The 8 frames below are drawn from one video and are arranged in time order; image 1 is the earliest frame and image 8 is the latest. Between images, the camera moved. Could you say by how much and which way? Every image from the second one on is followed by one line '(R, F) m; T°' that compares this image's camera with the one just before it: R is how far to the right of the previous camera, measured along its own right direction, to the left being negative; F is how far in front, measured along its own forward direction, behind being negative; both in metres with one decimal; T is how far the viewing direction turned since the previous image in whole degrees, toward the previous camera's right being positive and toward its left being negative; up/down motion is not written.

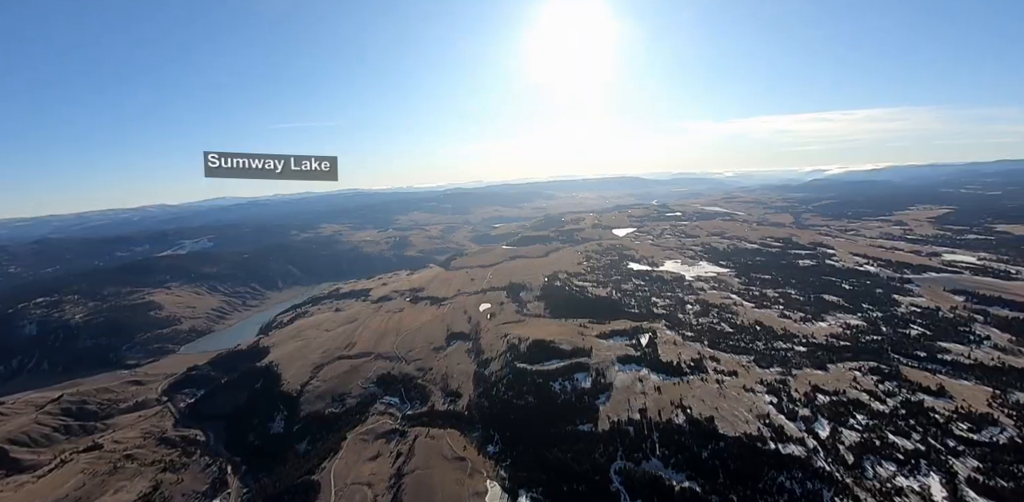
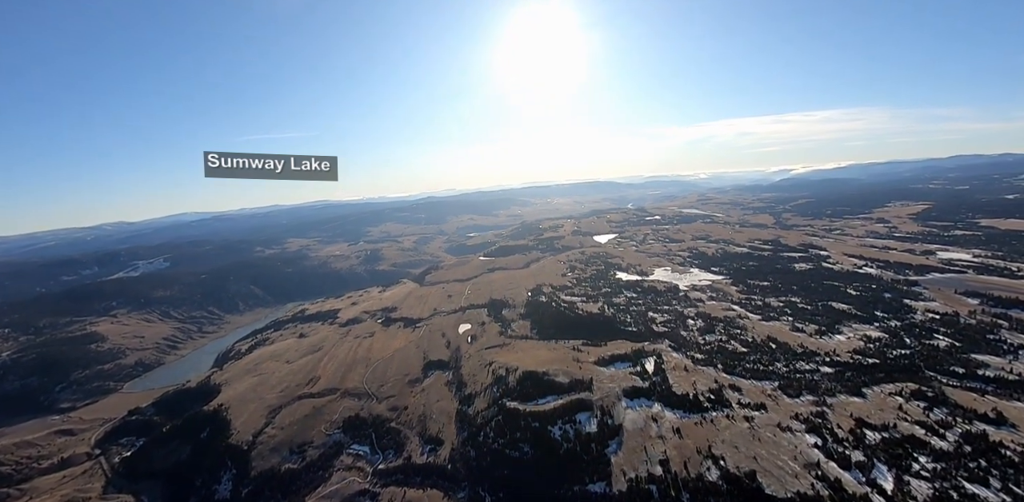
(-0.7, +3.8) m; +5°
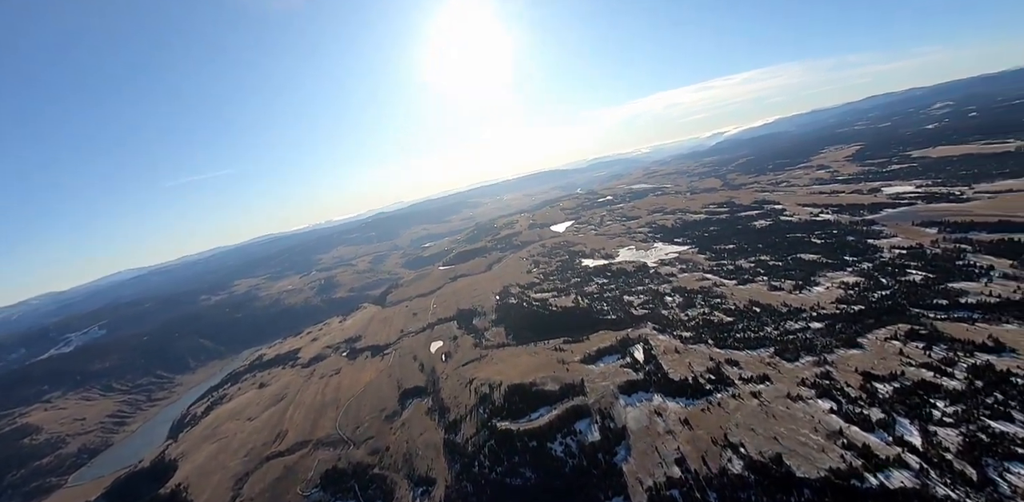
(+0.2, +2.5) m; +6°
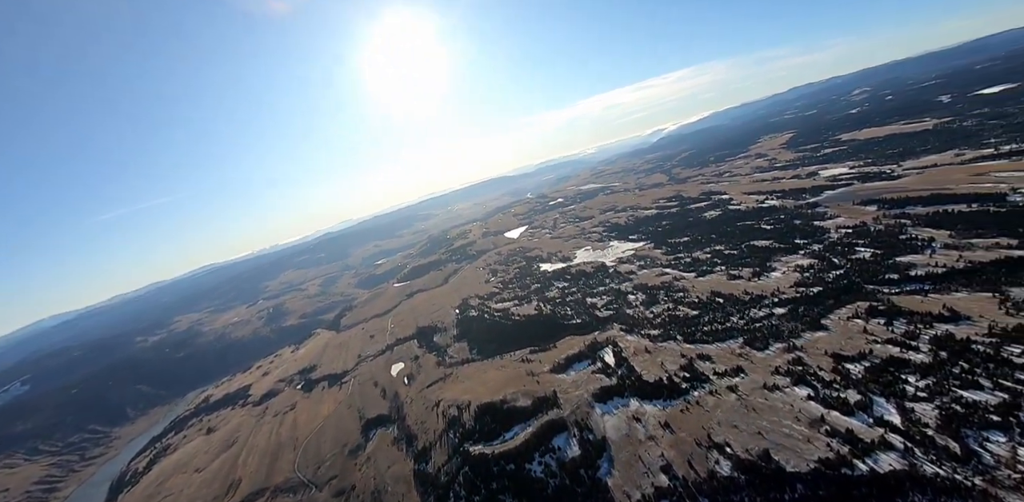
(+0.4, +1.8) m; +6°
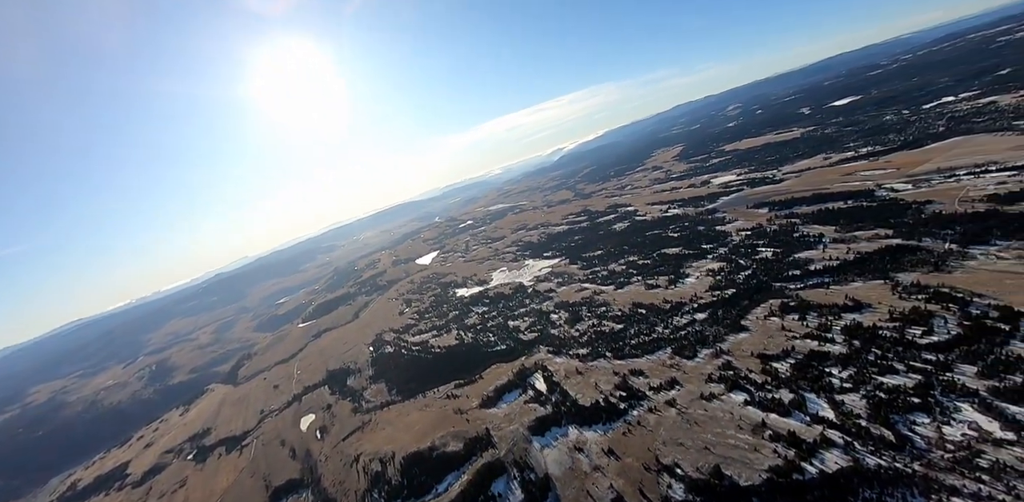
(+0.1, +3.5) m; +14°
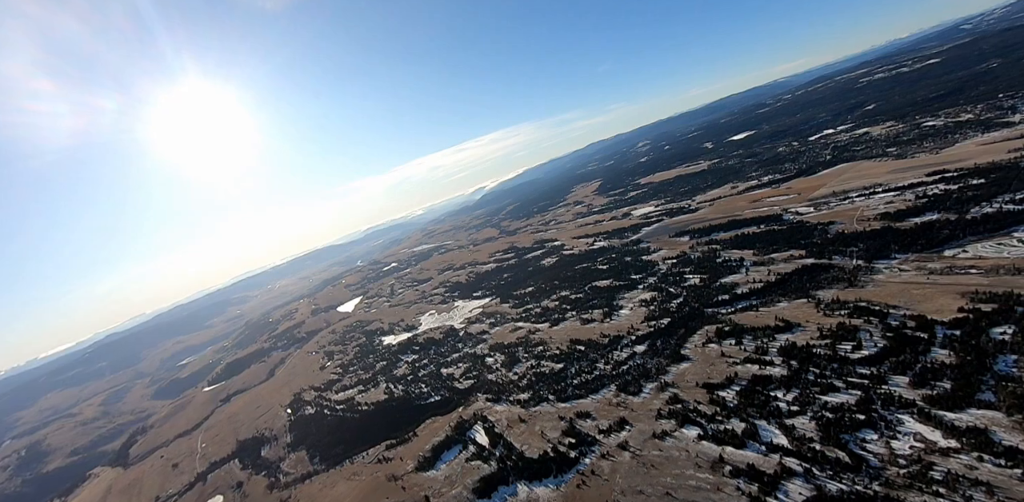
(0.0, +2.5) m; +12°
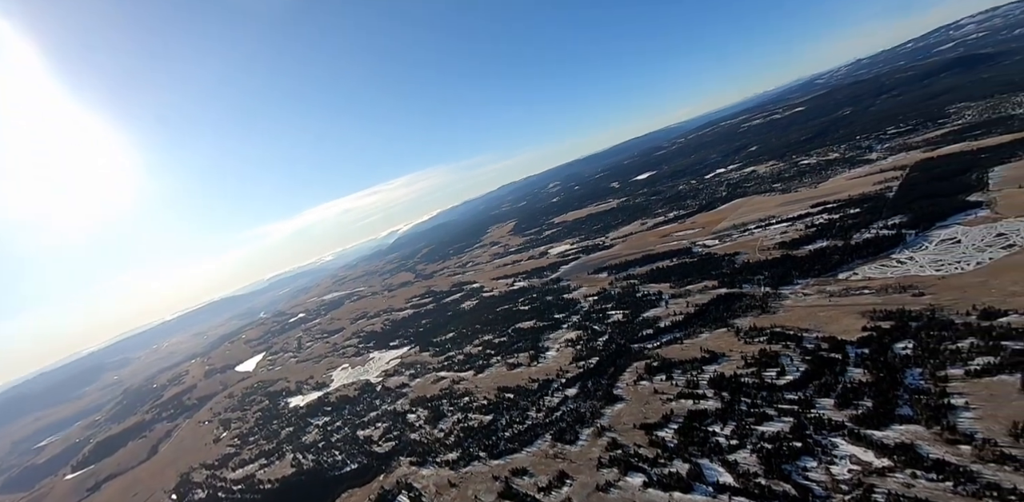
(-0.1, +2.5) m; +14°
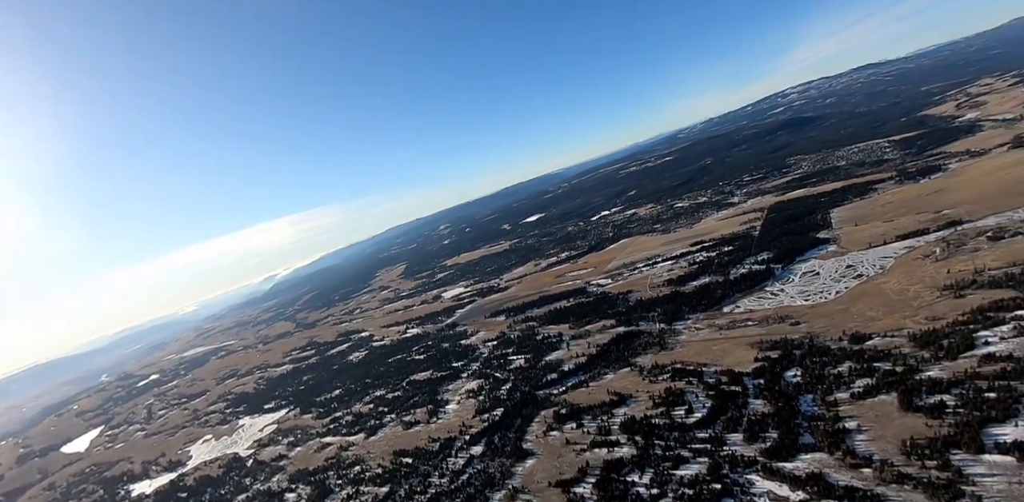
(0.0, +2.8) m; +20°
